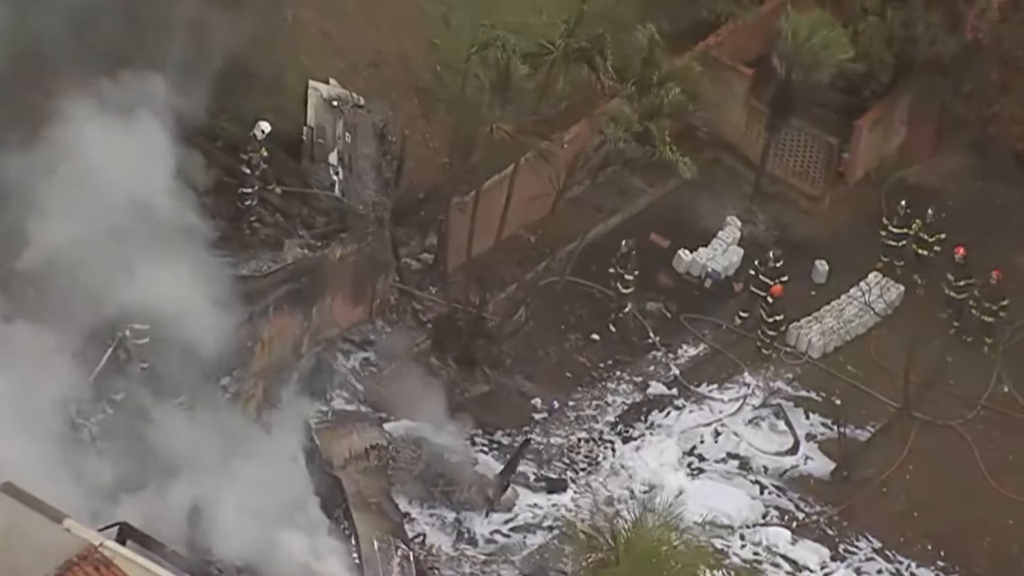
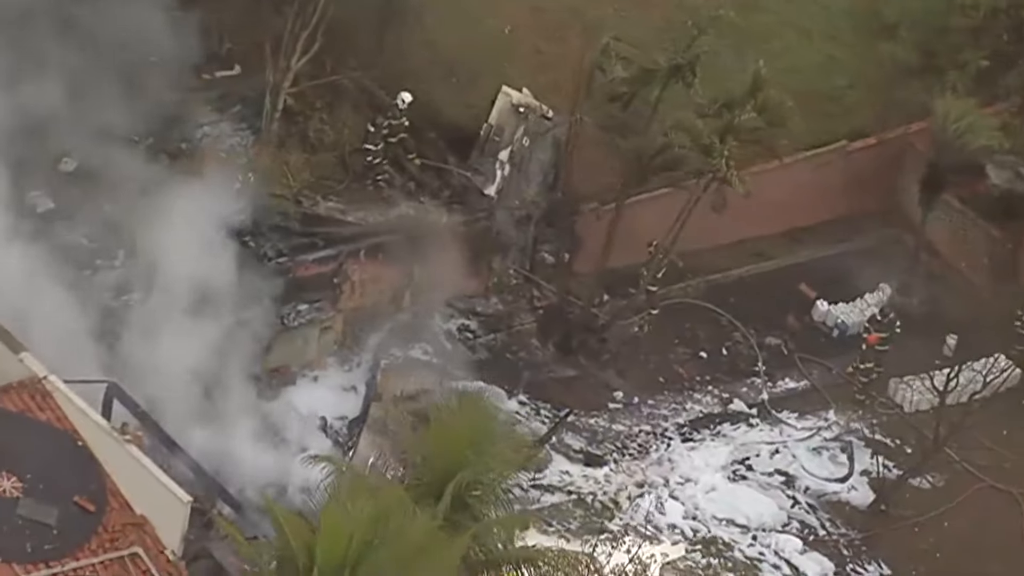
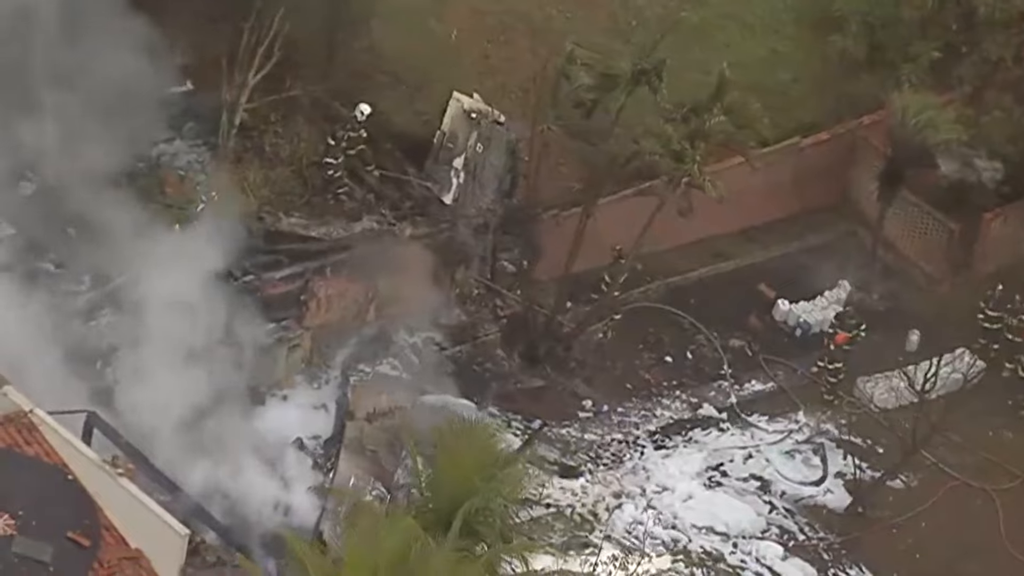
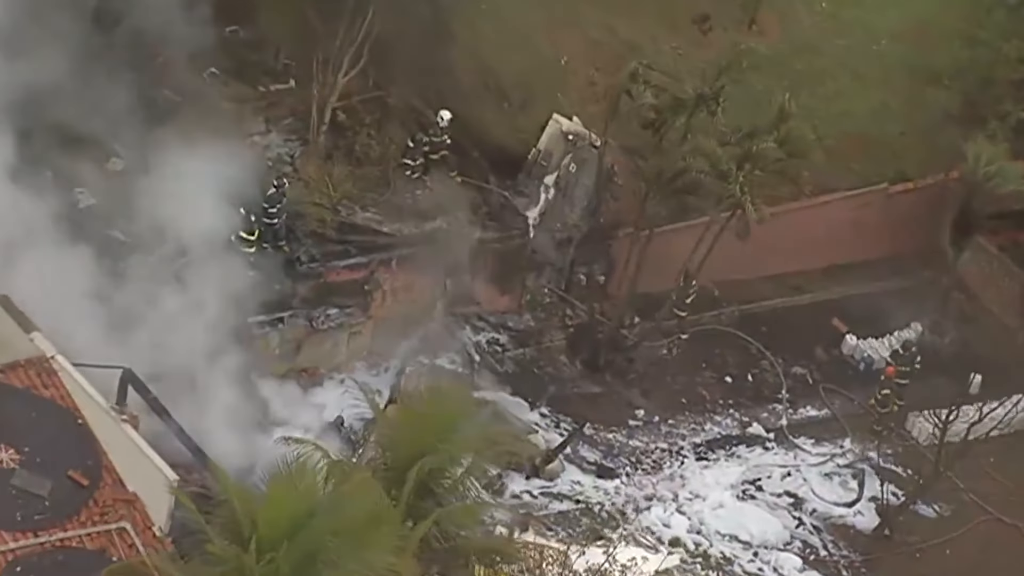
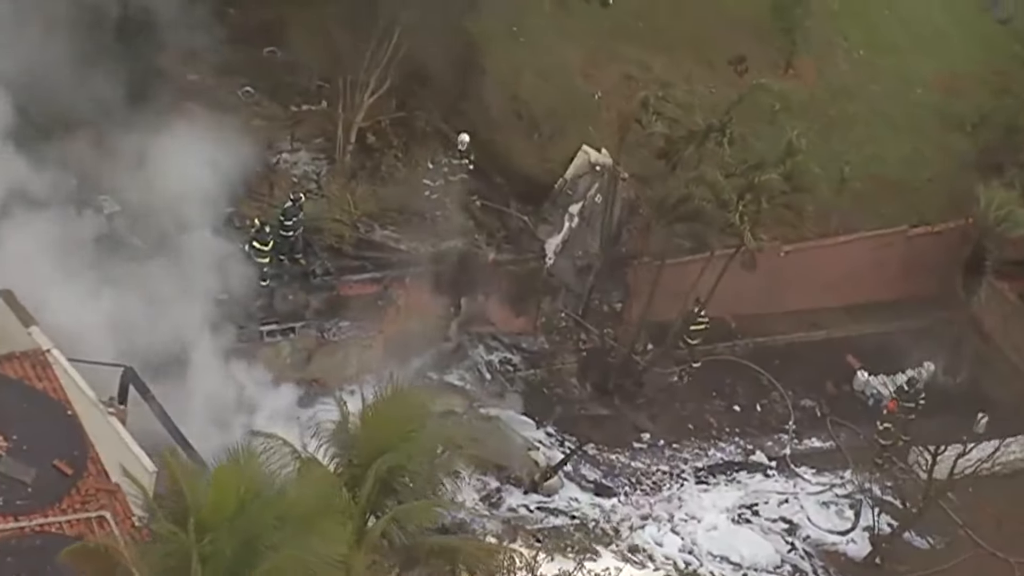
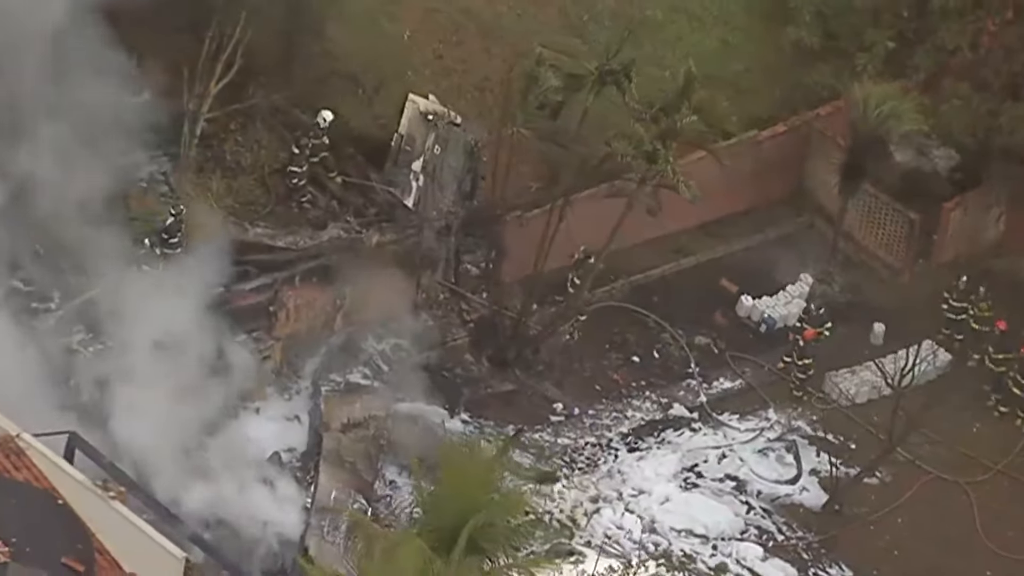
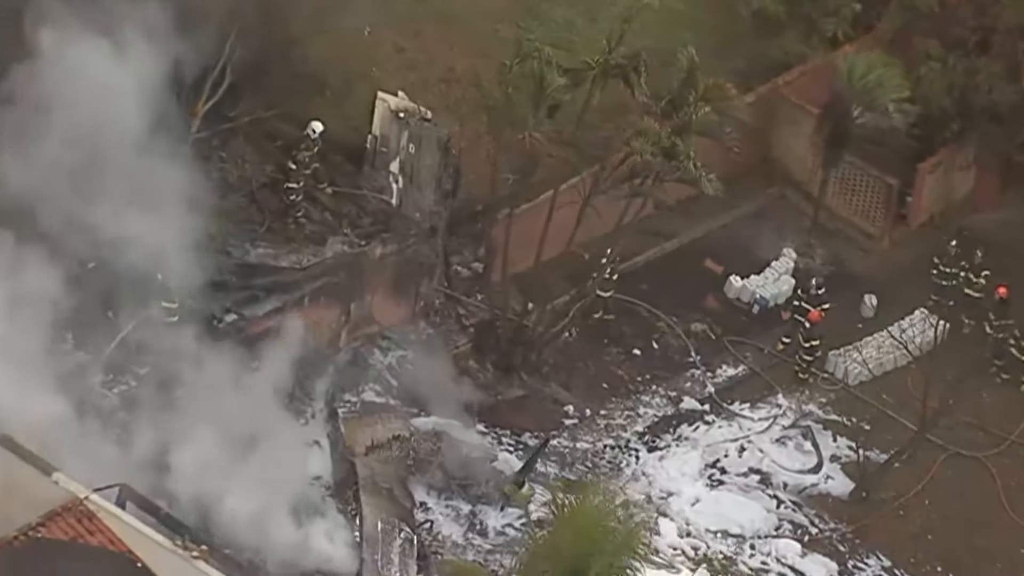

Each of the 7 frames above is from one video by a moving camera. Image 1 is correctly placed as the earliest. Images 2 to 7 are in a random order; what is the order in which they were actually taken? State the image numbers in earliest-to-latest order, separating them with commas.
7, 6, 3, 2, 4, 5
